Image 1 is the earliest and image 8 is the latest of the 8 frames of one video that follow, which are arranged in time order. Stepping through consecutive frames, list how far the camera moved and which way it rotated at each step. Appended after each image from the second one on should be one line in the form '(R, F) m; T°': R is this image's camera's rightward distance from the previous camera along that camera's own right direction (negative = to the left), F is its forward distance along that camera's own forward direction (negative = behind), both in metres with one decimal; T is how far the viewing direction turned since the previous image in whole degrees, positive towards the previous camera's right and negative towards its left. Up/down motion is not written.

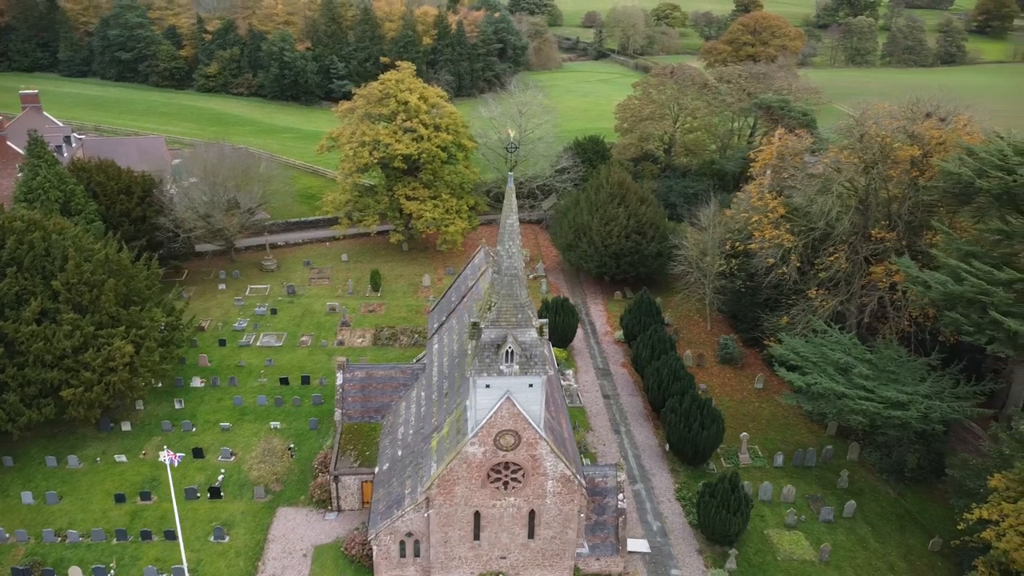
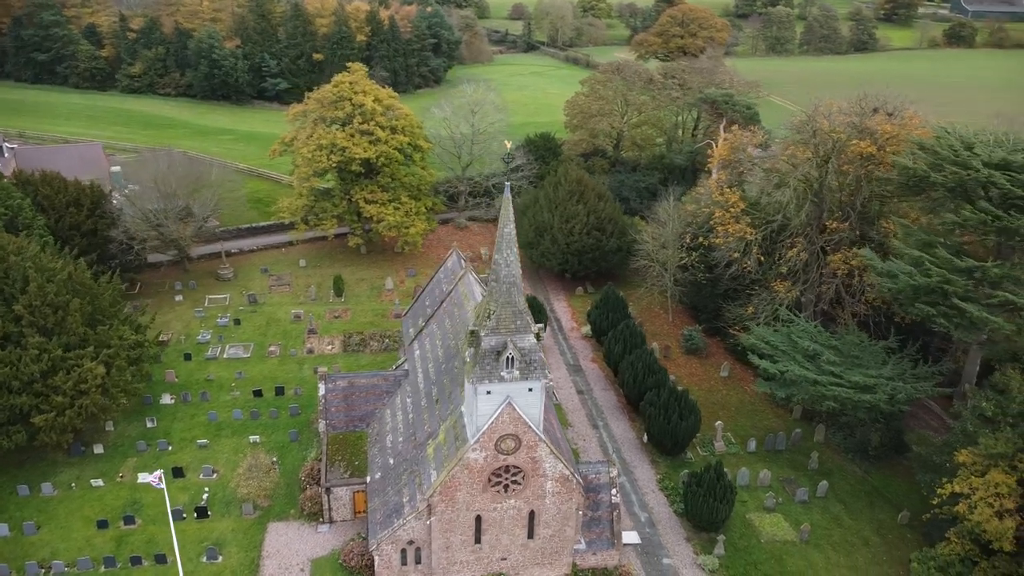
(-1.8, -0.2) m; +5°
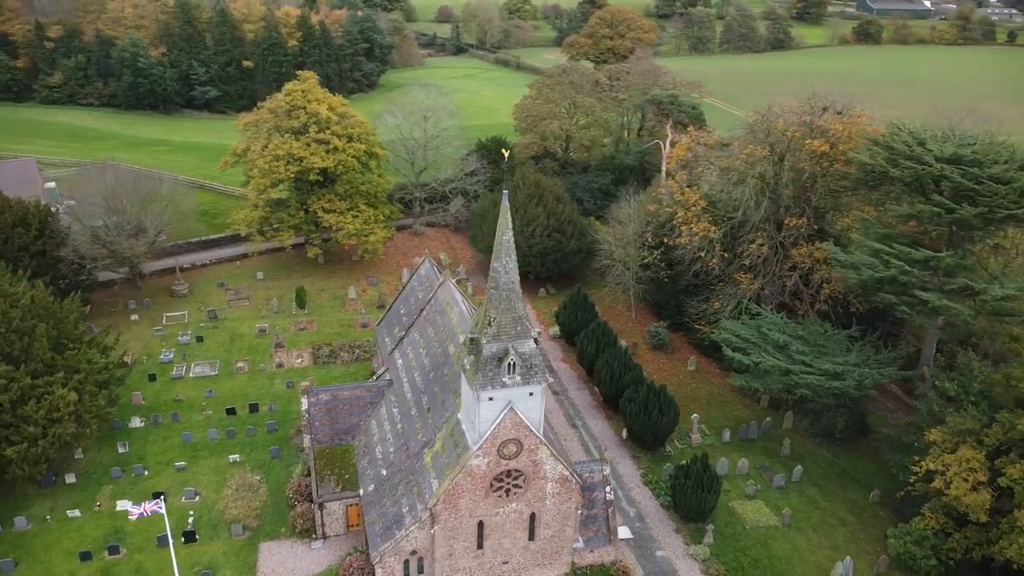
(-1.9, -0.2) m; +5°
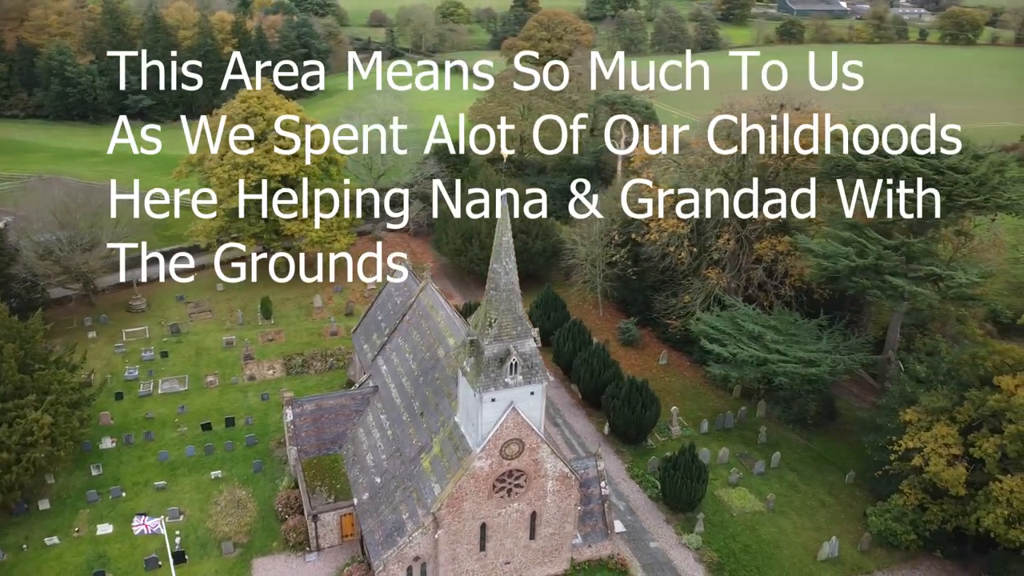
(-1.7, 0.0) m; +4°
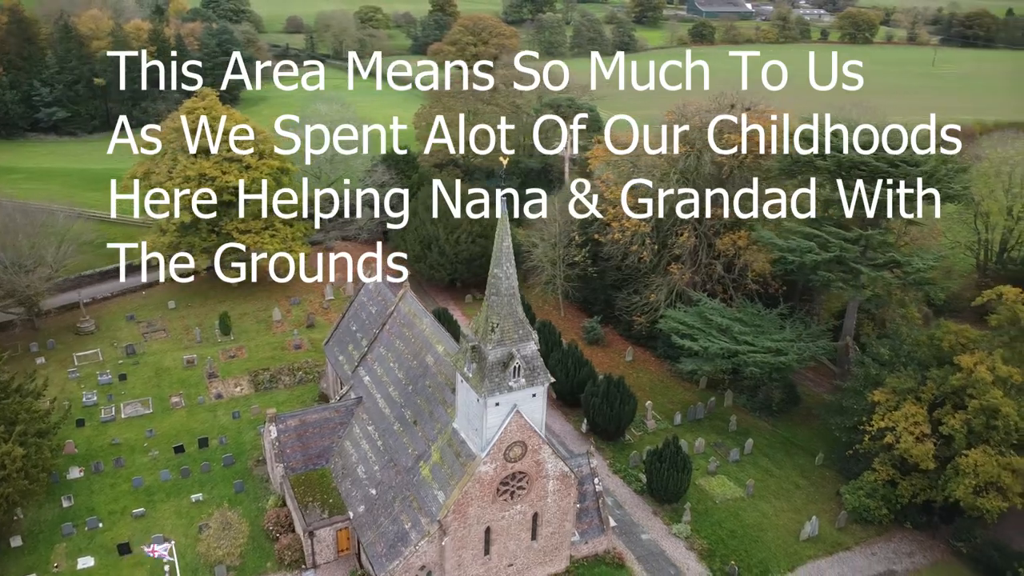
(-2.1, -0.2) m; +5°
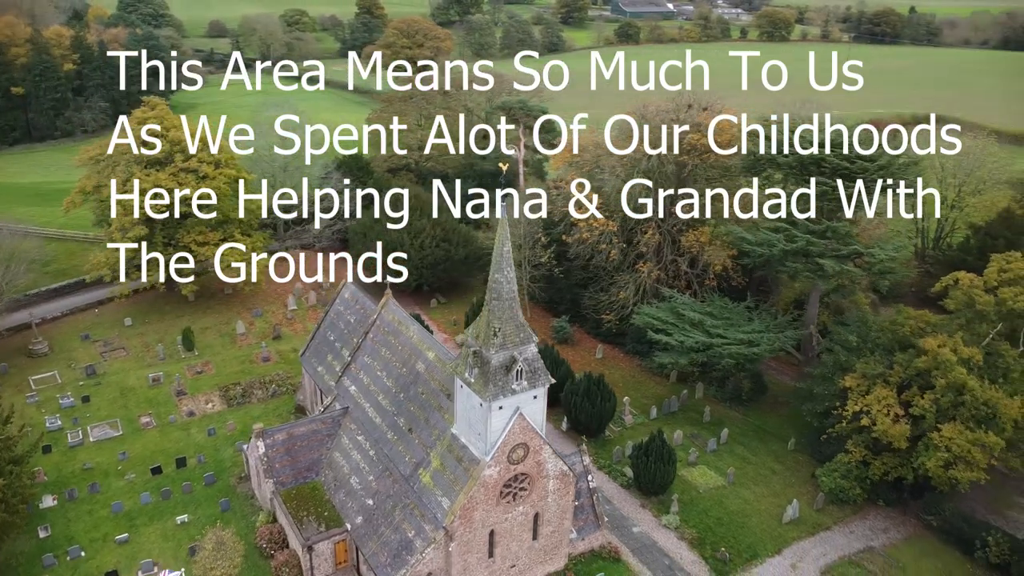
(-1.9, -0.2) m; +5°
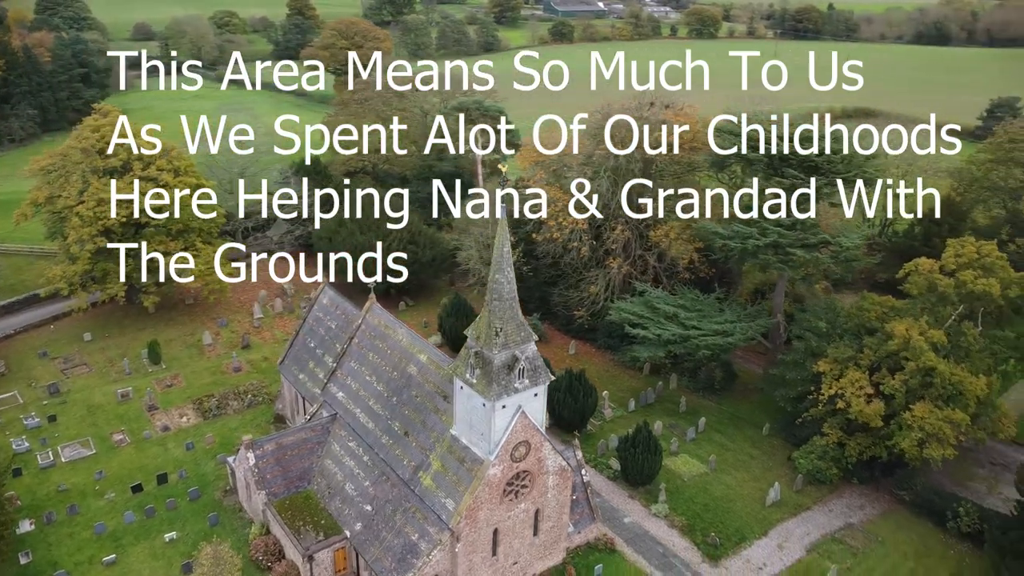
(-1.7, -0.2) m; +4°
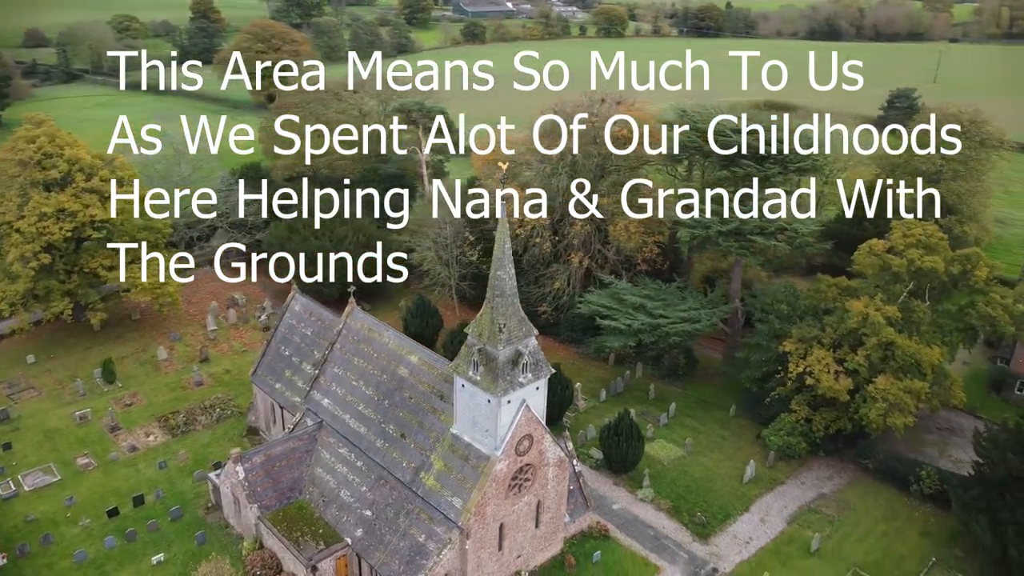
(-2.4, -0.3) m; +6°
